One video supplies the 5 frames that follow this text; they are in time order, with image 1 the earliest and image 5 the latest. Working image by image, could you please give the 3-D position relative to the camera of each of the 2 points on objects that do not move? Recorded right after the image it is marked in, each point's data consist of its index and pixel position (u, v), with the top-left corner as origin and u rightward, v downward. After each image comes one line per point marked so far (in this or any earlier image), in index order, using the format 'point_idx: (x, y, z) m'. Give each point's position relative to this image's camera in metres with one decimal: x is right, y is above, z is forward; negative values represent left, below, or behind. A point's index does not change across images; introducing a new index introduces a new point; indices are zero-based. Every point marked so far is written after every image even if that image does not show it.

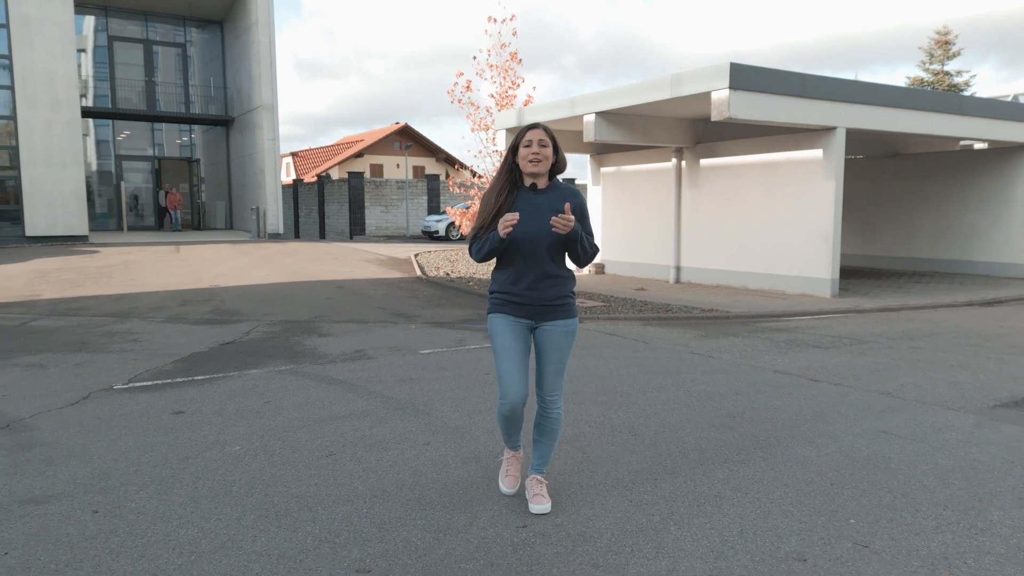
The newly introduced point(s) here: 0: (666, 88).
0: (+2.5, +3.3, +11.8) m
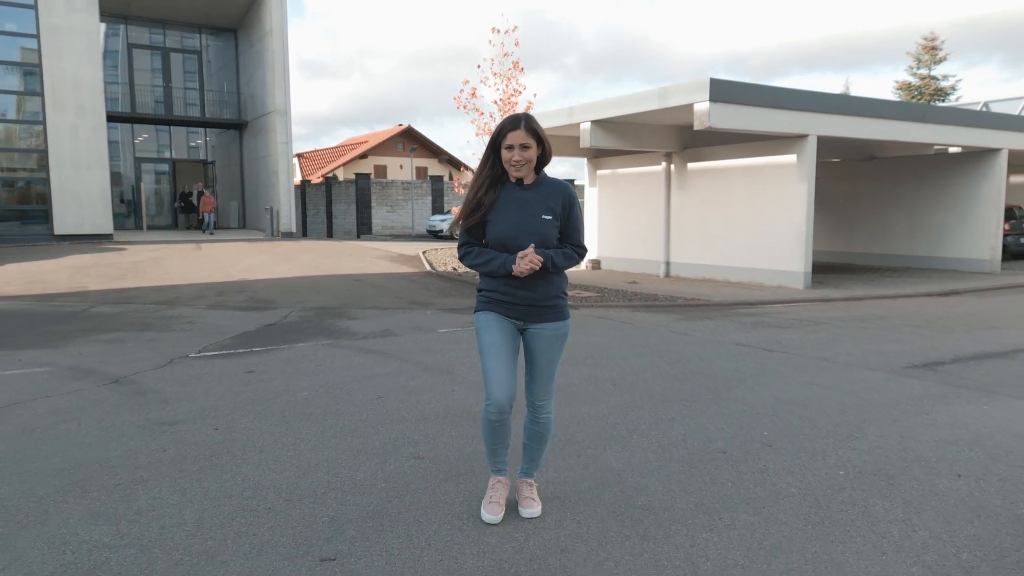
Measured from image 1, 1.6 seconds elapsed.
0: (+2.6, +3.4, +13.1) m
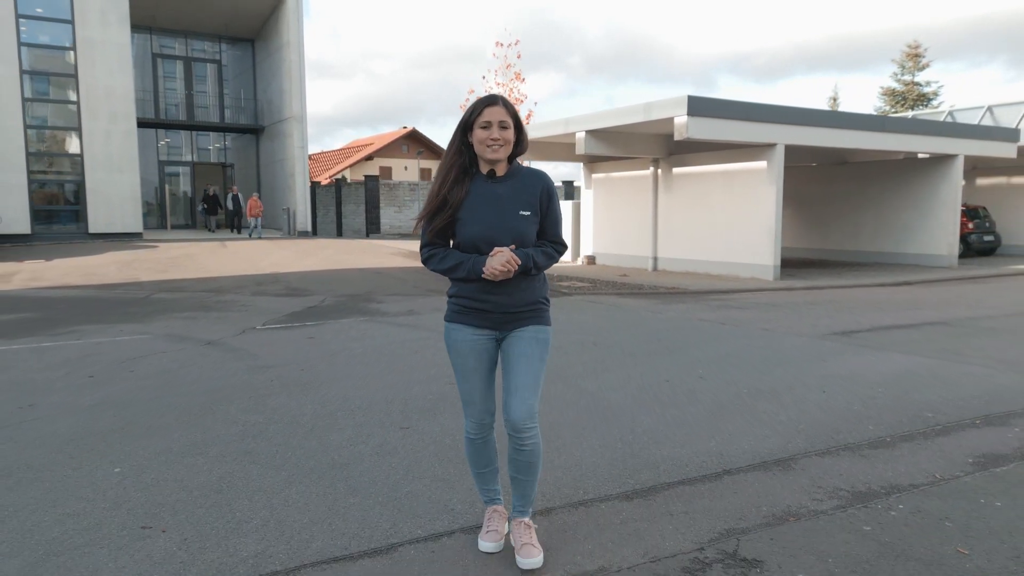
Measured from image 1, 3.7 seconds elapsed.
0: (+2.6, +3.6, +14.9) m
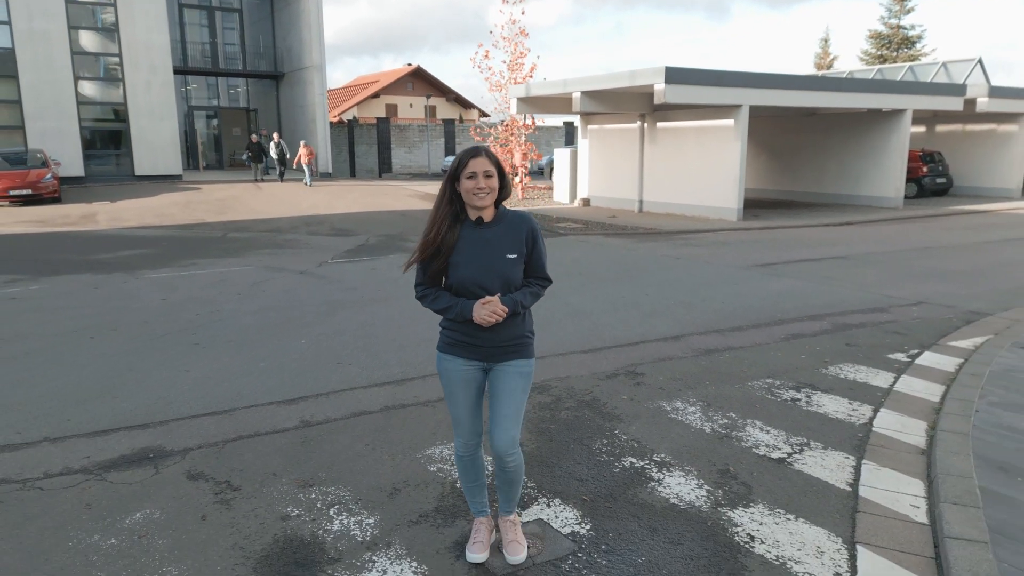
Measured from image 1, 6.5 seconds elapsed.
0: (+2.8, +5.1, +17.6) m
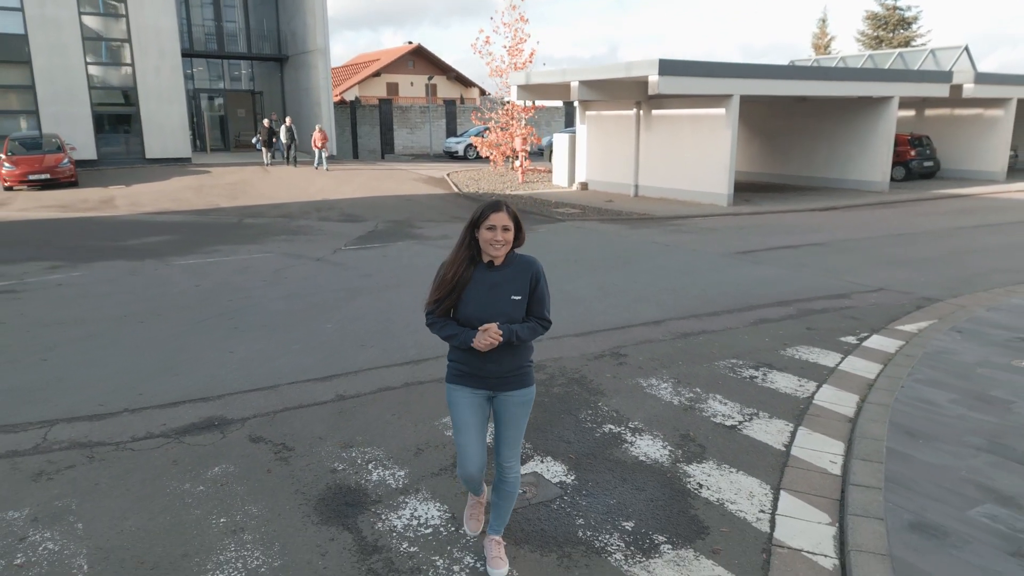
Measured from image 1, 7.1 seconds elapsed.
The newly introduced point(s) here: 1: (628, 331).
0: (+2.8, +5.5, +18.3) m
1: (+1.3, -0.5, +7.8) m
